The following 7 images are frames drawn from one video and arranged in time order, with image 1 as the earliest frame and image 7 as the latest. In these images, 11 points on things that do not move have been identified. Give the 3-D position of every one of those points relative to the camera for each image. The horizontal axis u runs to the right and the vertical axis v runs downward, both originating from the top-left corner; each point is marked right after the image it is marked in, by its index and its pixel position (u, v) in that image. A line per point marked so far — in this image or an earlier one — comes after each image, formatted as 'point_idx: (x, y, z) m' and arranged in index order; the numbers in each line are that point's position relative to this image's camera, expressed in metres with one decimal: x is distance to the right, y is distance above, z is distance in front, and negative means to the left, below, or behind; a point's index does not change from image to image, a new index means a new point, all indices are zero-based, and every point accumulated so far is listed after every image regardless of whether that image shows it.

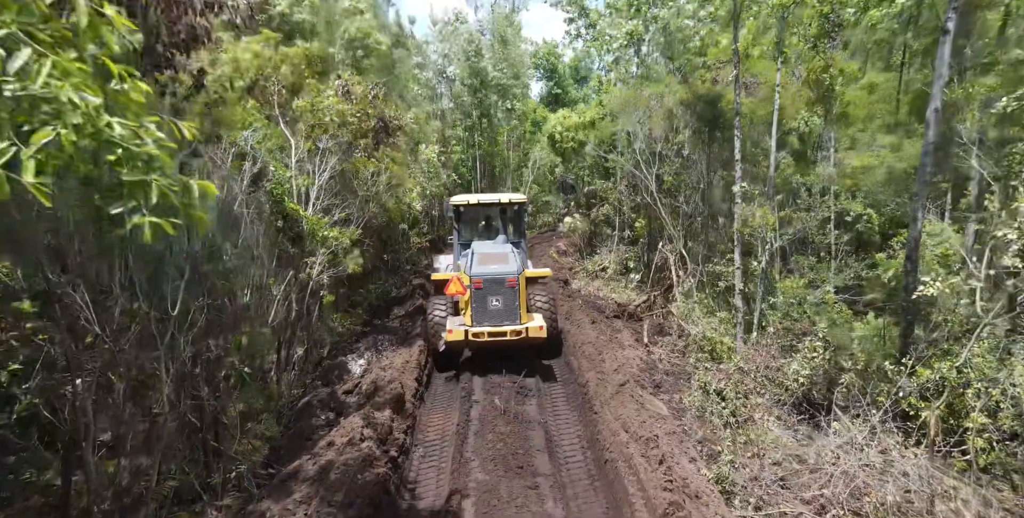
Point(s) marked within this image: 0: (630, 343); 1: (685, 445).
0: (+1.9, -1.4, +8.7) m
1: (+1.8, -1.9, +5.4) m
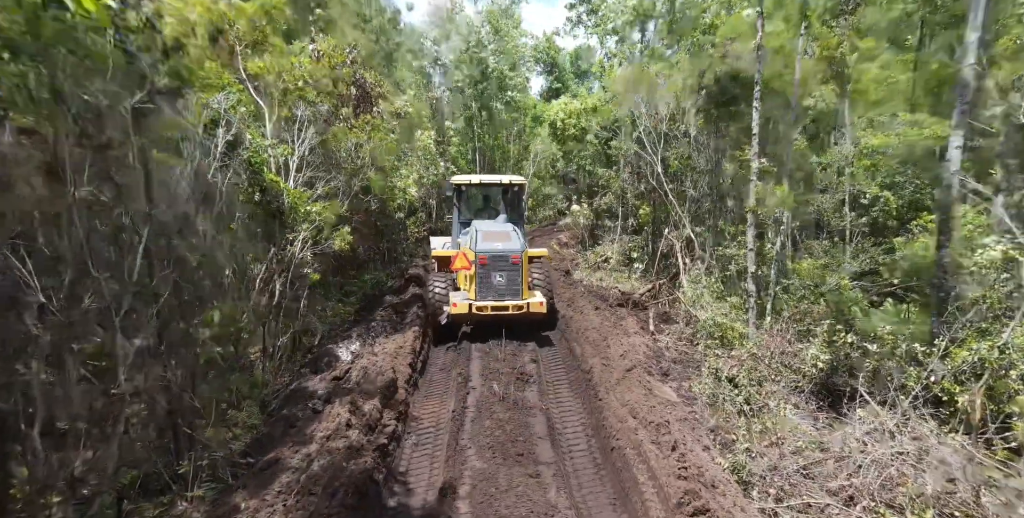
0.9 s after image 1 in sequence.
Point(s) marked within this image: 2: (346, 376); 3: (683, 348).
0: (+1.9, -1.1, +8.3) m
1: (+1.8, -1.7, +5.1) m
2: (-1.9, -1.4, +6.1) m
3: (+2.5, -1.3, +7.7) m
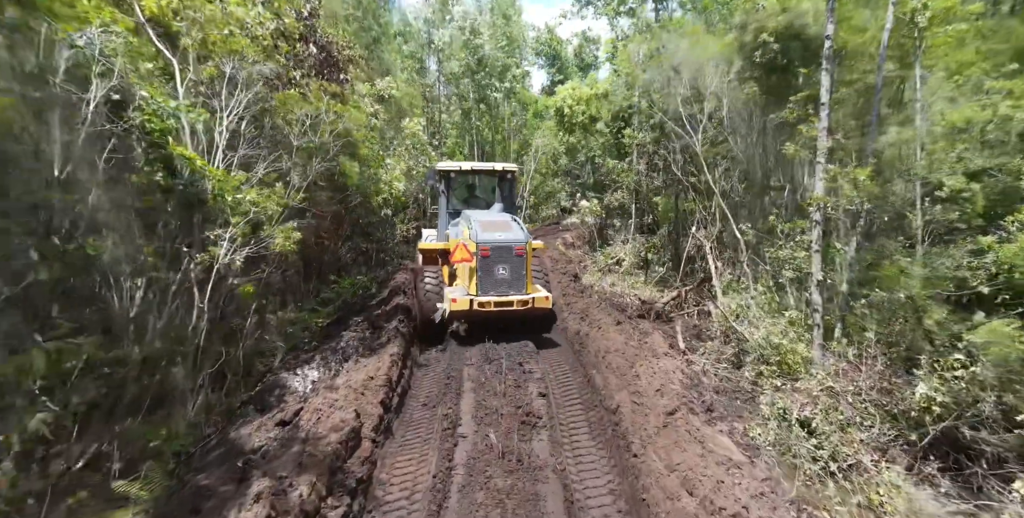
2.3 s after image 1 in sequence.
0: (+2.0, -1.2, +6.8) m
1: (+1.8, -1.7, +3.5) m
2: (-1.9, -1.4, +4.6) m
3: (+2.5, -1.3, +6.2) m
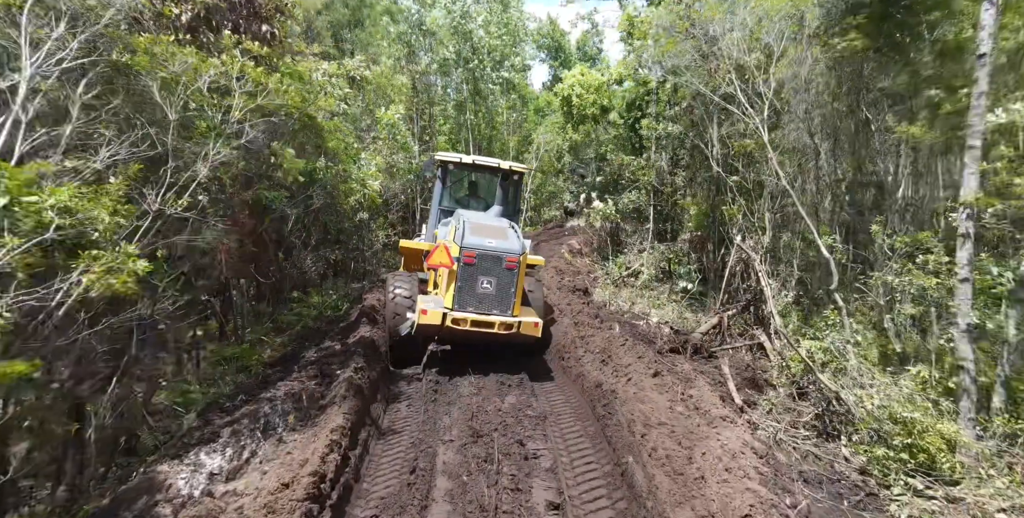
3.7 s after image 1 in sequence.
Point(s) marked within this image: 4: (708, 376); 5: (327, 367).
0: (+1.9, -1.4, +4.9) m
1: (+1.8, -1.9, +1.6) m
2: (-1.9, -1.7, +2.7) m
3: (+2.5, -1.6, +4.3) m
4: (+2.3, -1.4, +6.2) m
5: (-2.1, -1.2, +5.9) m
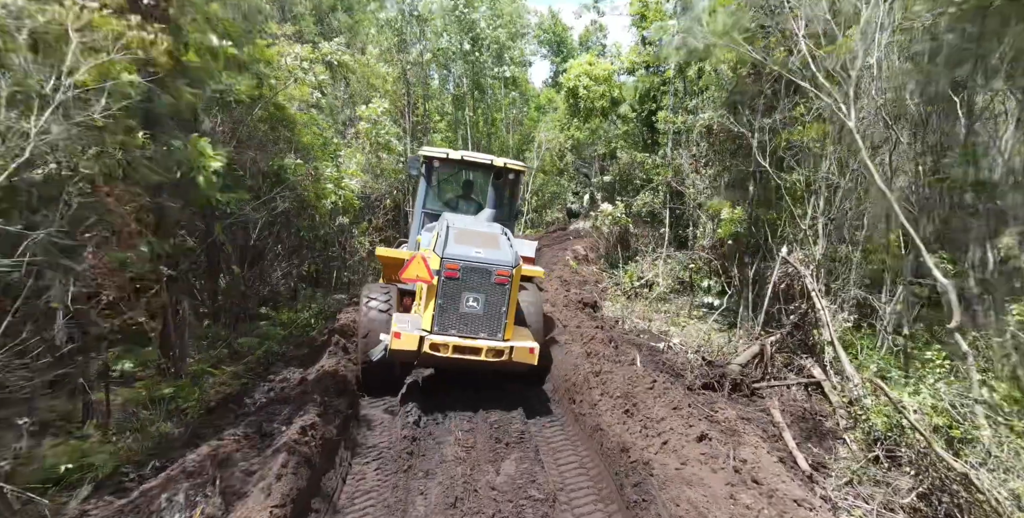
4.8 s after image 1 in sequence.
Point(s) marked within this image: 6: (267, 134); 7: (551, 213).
0: (+1.9, -1.6, +3.6) m
1: (+1.8, -2.1, +0.3) m
2: (-2.0, -1.8, +1.4) m
3: (+2.5, -1.8, +3.0) m
4: (+2.3, -1.5, +4.9) m
5: (-2.1, -1.4, +4.6) m
6: (-3.8, +2.0, +8.2) m
7: (+1.4, +1.7, +19.8) m
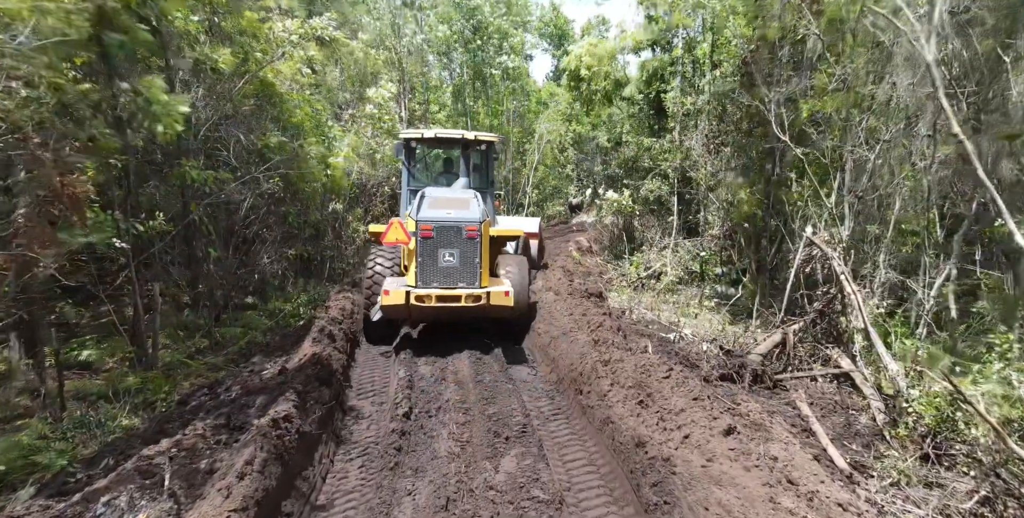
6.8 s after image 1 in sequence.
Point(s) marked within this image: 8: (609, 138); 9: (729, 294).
0: (+1.9, -1.4, +3.1) m
1: (+1.8, -1.9, -0.2) m
2: (-2.0, -1.6, +0.9) m
3: (+2.5, -1.6, +2.5) m
4: (+2.3, -1.3, +4.4) m
5: (-2.1, -1.2, +4.1) m
6: (-3.8, +2.2, +7.7) m
7: (+1.4, +1.9, +19.3) m
8: (+2.4, +3.0, +12.8) m
9: (+3.7, -0.6, +8.8) m
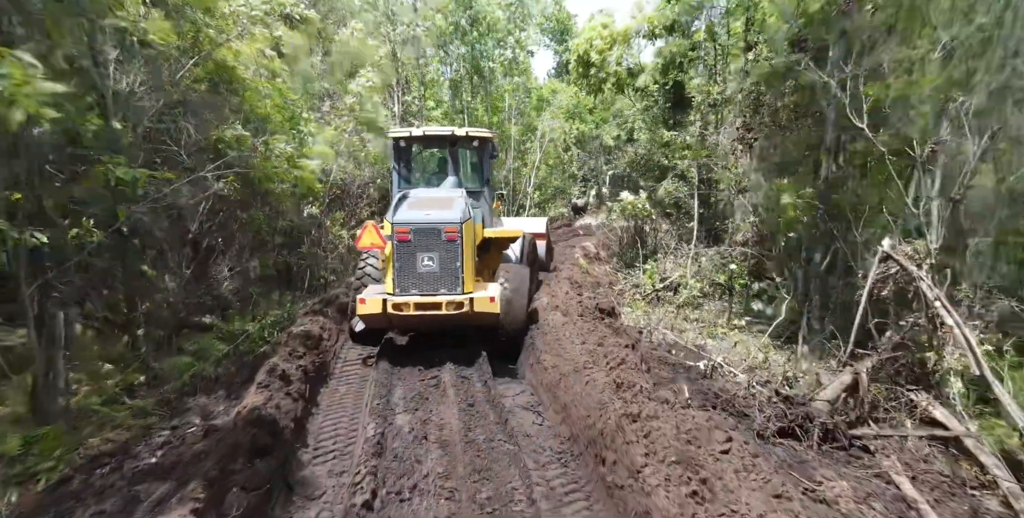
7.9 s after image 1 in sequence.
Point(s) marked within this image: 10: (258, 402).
0: (+1.9, -1.6, +1.9) m
1: (+1.8, -2.1, -1.4) m
2: (-2.0, -1.8, -0.3) m
3: (+2.5, -1.7, +1.3) m
4: (+2.3, -1.5, +3.2) m
5: (-2.1, -1.4, +2.9) m
6: (-3.8, +2.0, +6.6) m
7: (+1.5, +1.7, +18.1) m
8: (+2.4, +2.8, +11.6) m
9: (+3.7, -0.8, +7.6) m
10: (-2.0, -1.2, +4.2) m
